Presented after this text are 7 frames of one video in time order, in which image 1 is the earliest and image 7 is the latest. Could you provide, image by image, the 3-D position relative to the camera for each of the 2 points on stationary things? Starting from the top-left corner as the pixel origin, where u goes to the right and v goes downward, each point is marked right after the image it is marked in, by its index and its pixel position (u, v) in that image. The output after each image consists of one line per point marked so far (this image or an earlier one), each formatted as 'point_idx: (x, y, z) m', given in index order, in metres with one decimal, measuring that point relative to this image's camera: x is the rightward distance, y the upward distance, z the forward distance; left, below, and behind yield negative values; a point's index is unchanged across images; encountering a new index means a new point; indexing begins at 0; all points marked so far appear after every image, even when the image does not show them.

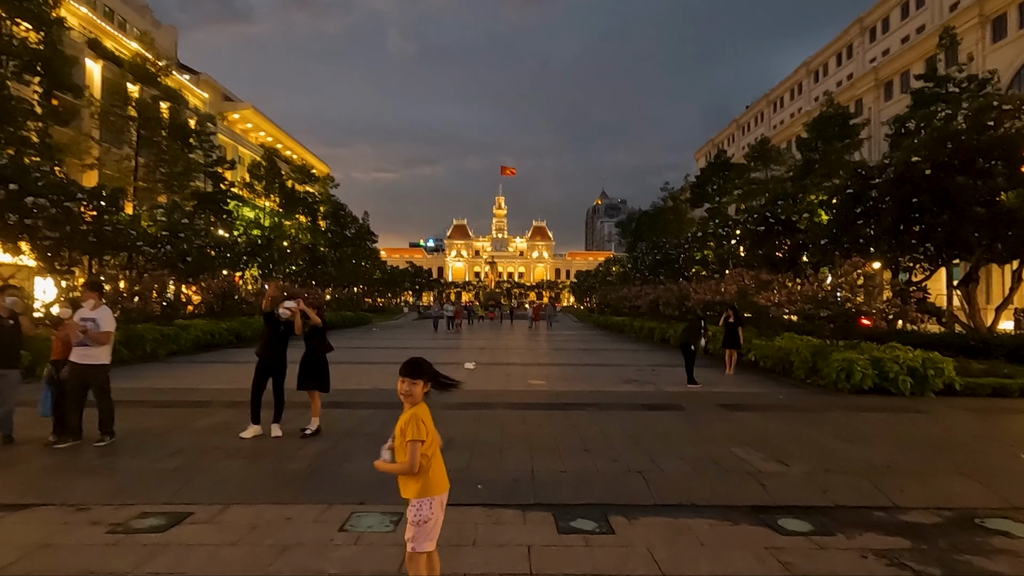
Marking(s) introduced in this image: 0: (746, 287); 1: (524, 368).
0: (+7.7, 0.0, +17.9) m
1: (+0.3, -2.3, +15.9) m
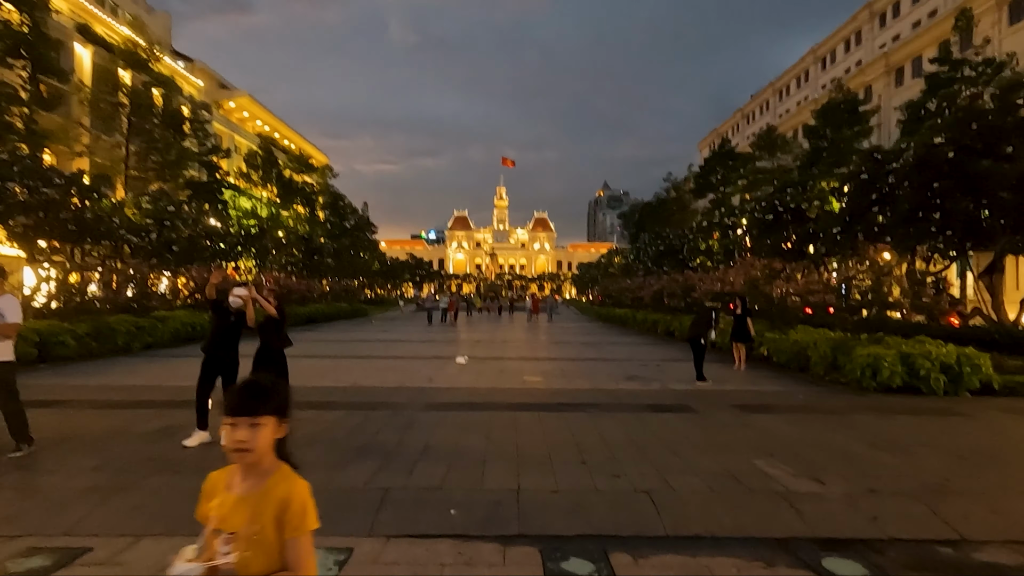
0: (+7.5, +0.3, +16.8) m
1: (+0.2, -2.0, +14.9) m
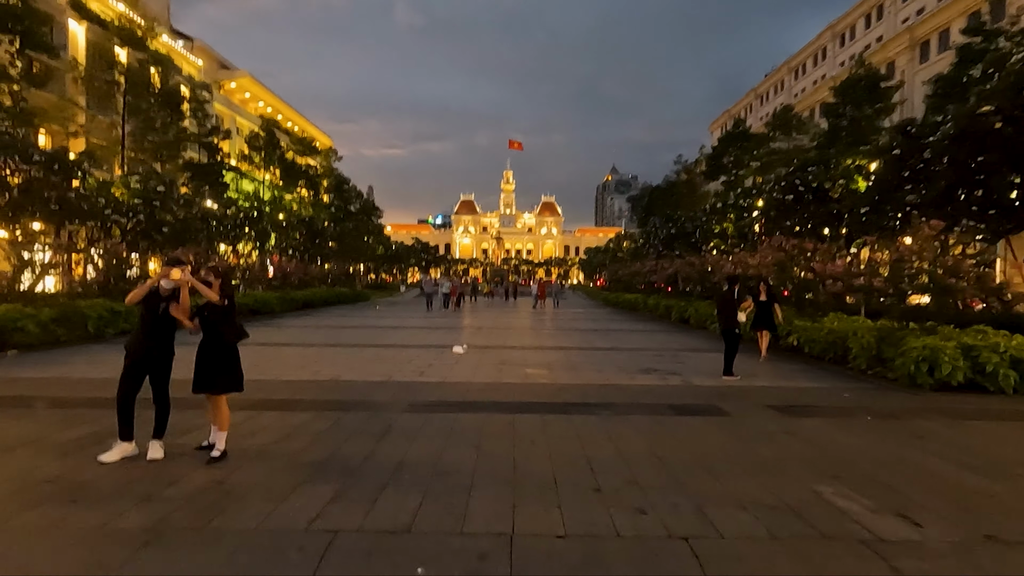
0: (+7.6, +0.8, +15.3) m
1: (+0.2, -1.6, +13.5) m
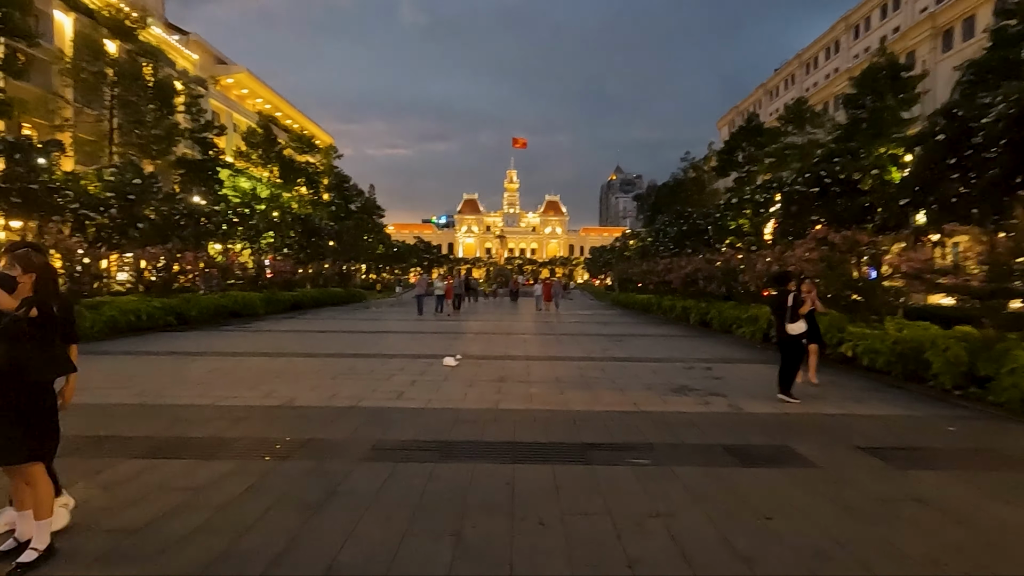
0: (+7.7, +0.8, +13.1) m
1: (+0.3, -1.6, +11.4) m
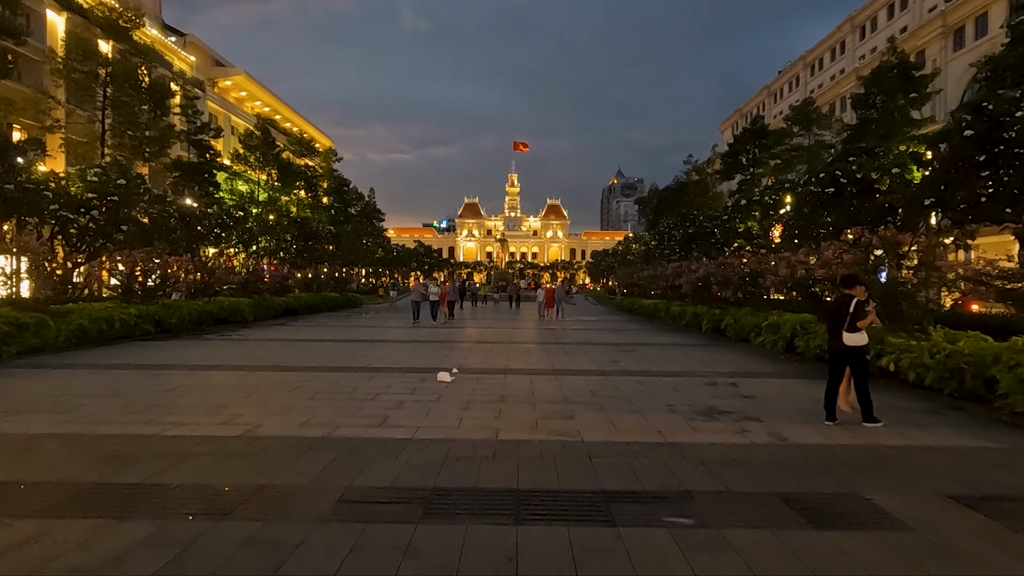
0: (+7.7, +0.6, +11.9) m
1: (+0.3, -1.7, +10.2) m
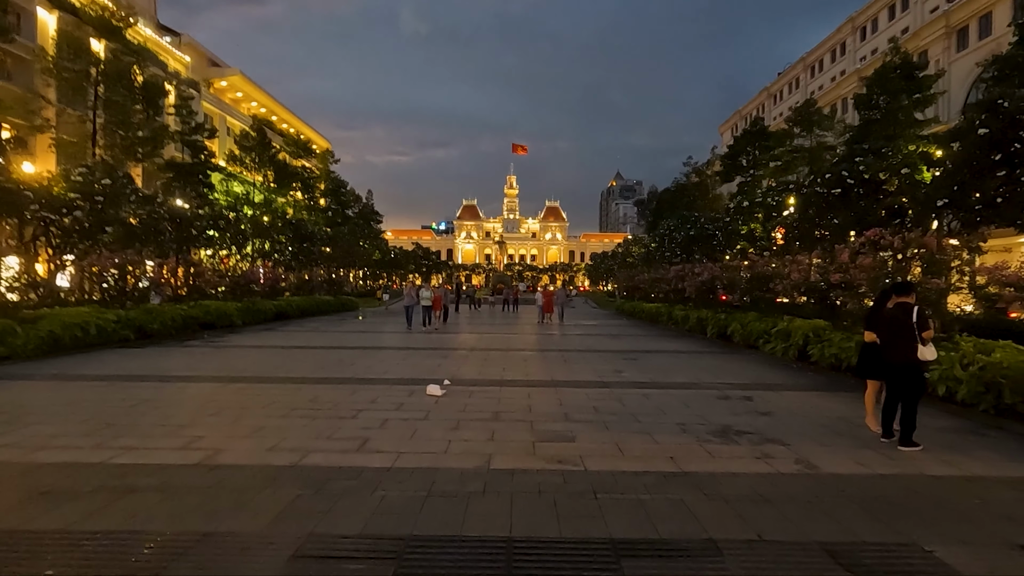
0: (+7.6, +0.5, +11.2) m
1: (+0.2, -1.8, +9.4) m
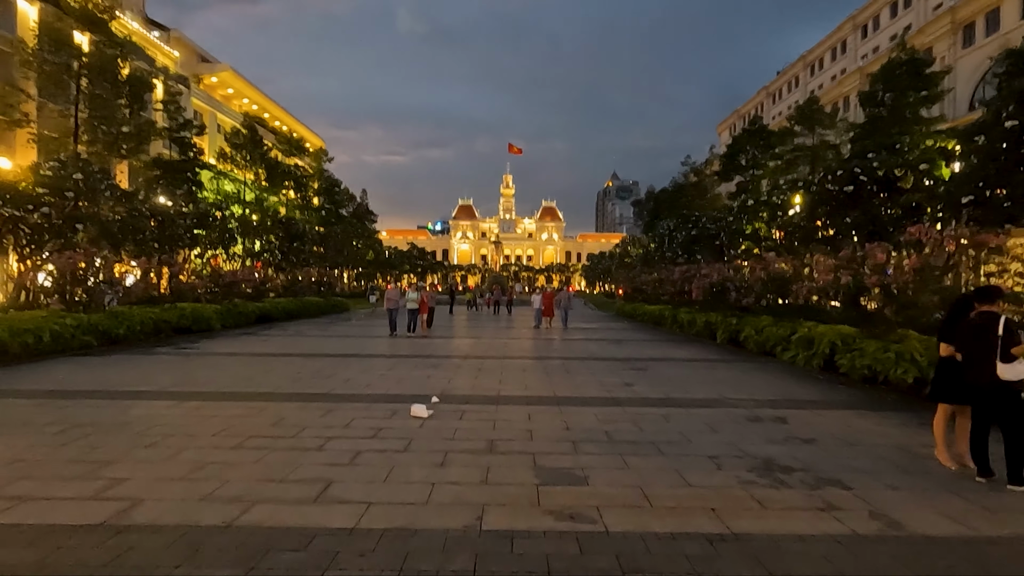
0: (+7.6, +0.5, +9.9) m
1: (+0.2, -1.9, +8.1) m
